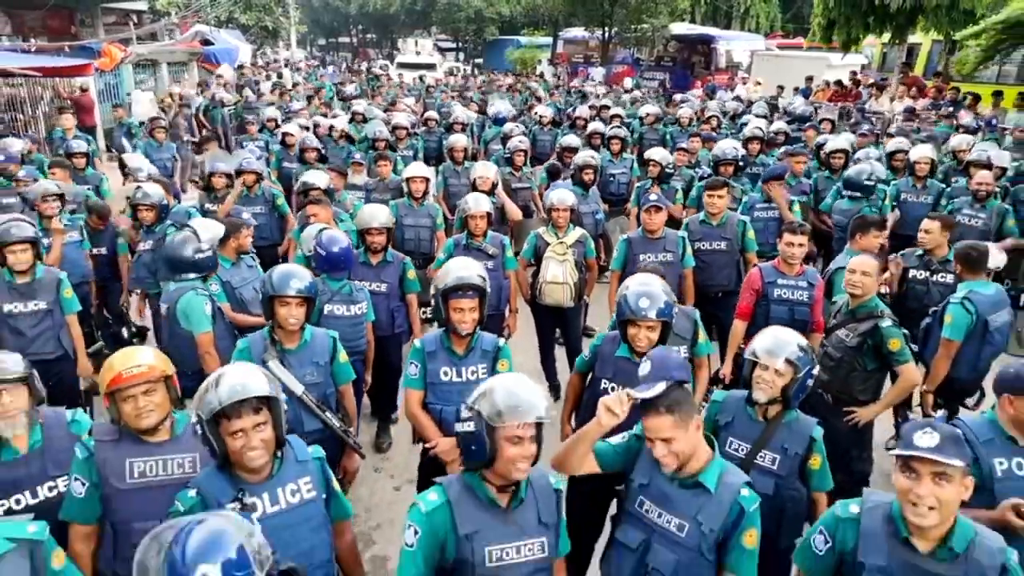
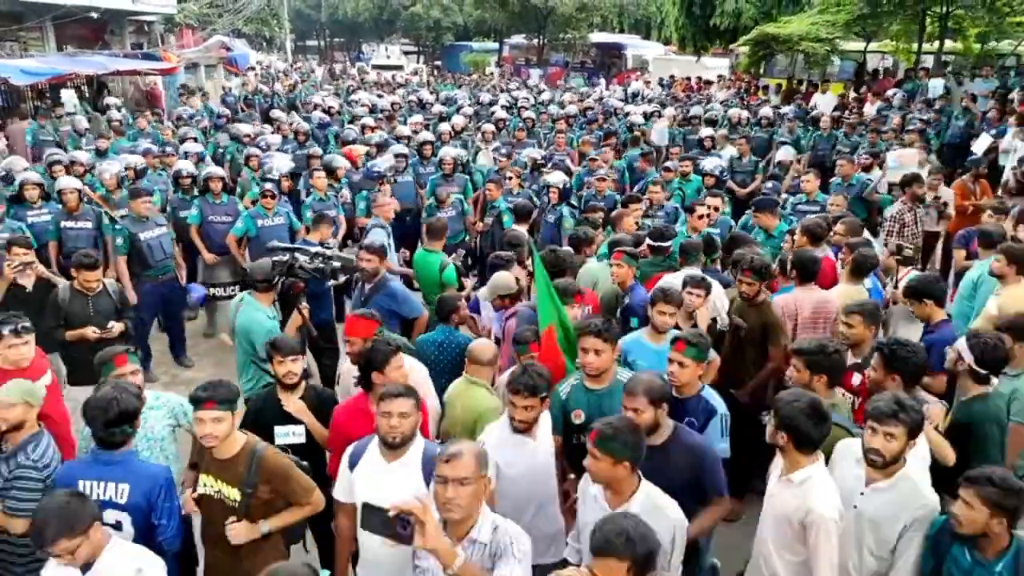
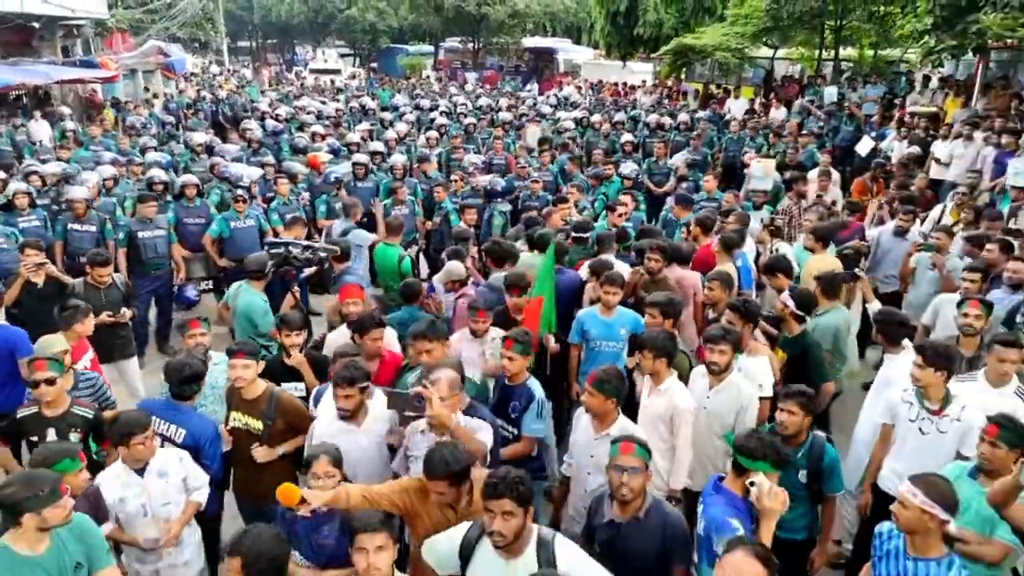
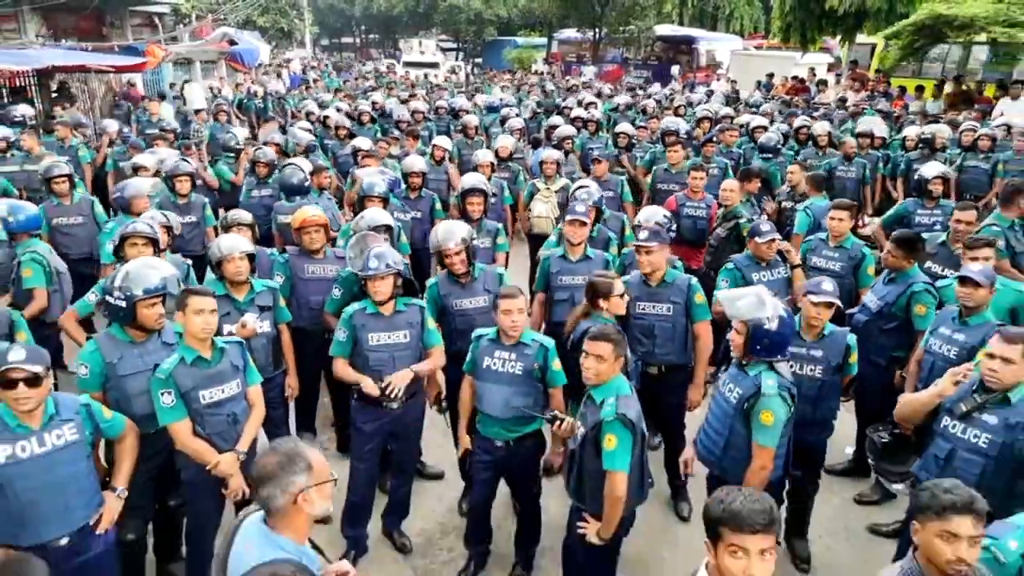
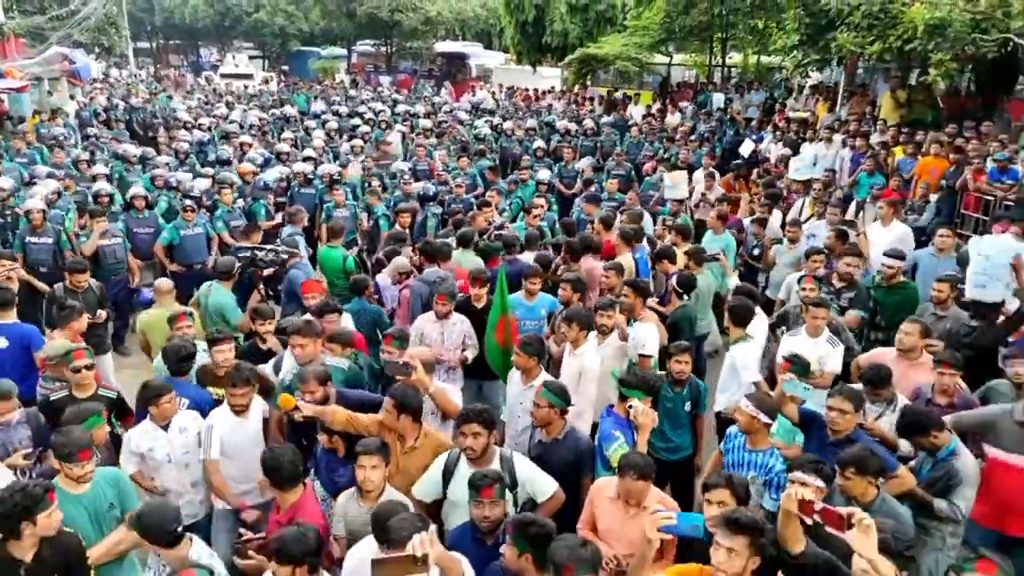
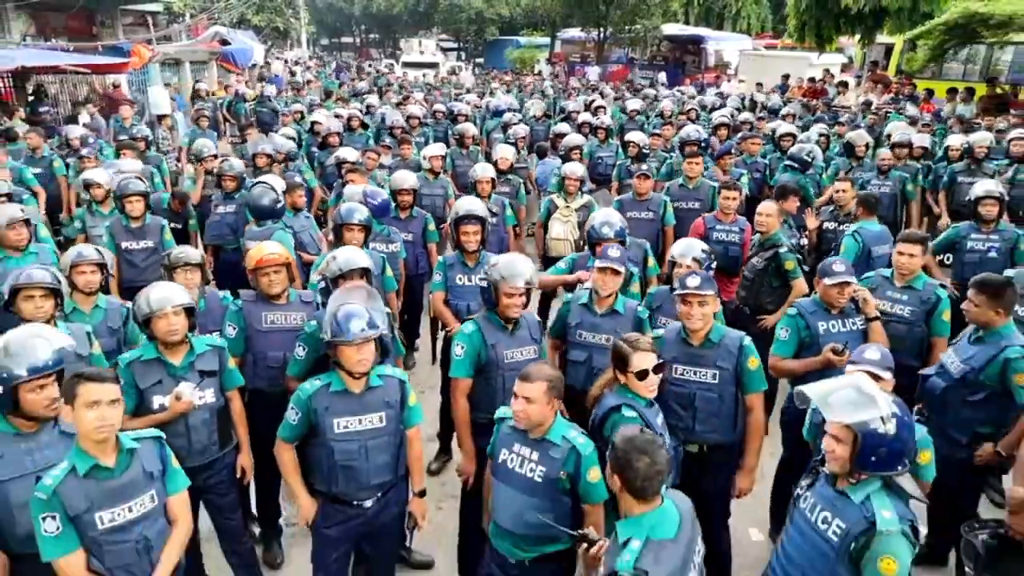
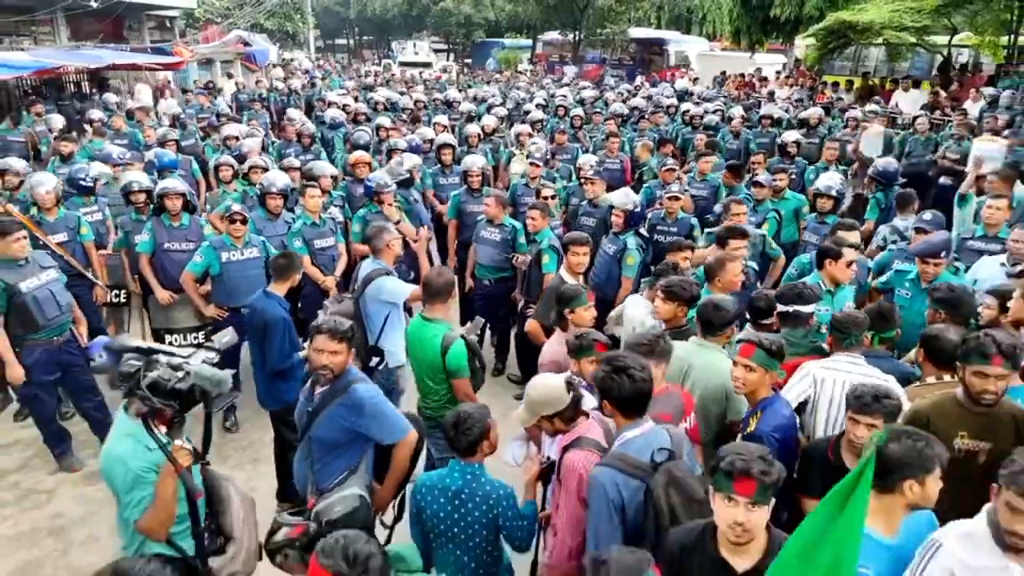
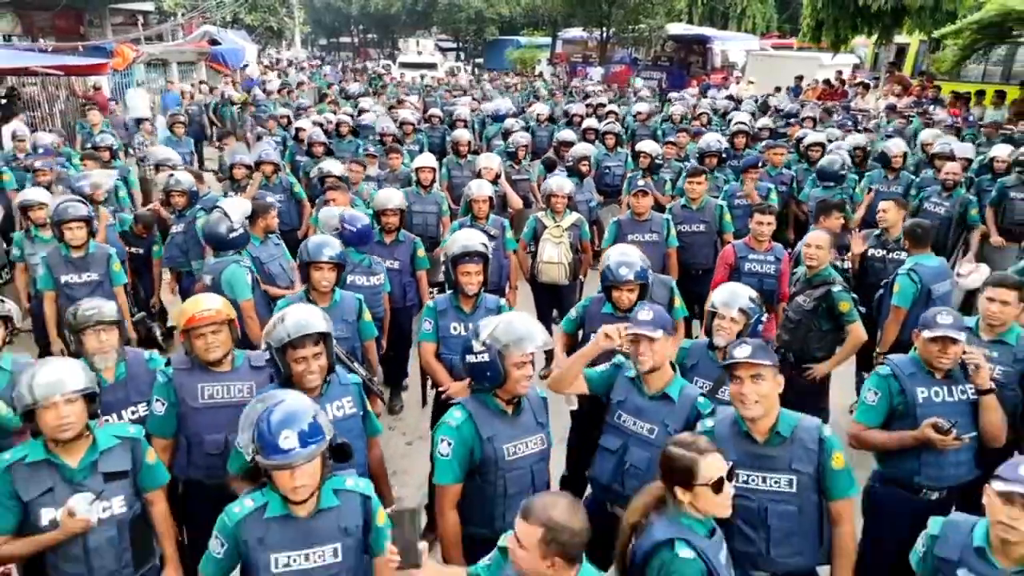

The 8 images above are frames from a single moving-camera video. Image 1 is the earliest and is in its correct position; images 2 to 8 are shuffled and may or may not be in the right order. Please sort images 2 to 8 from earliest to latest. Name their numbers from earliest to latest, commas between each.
8, 6, 4, 7, 2, 3, 5
